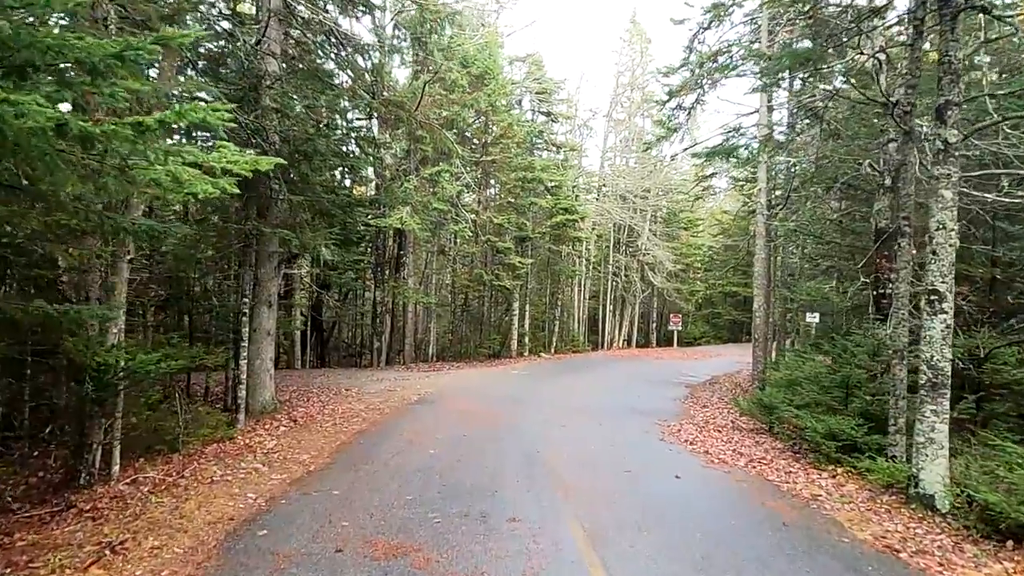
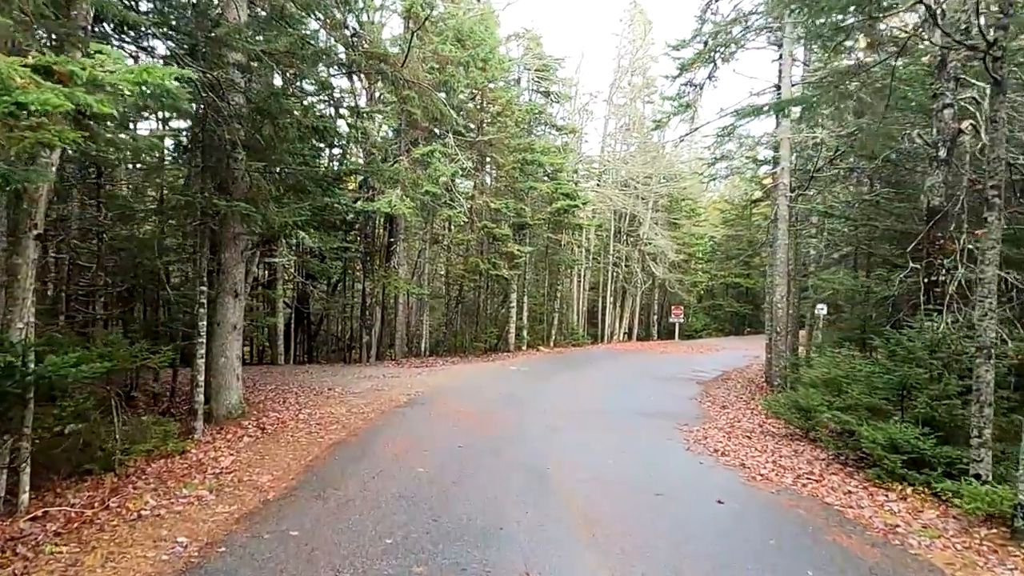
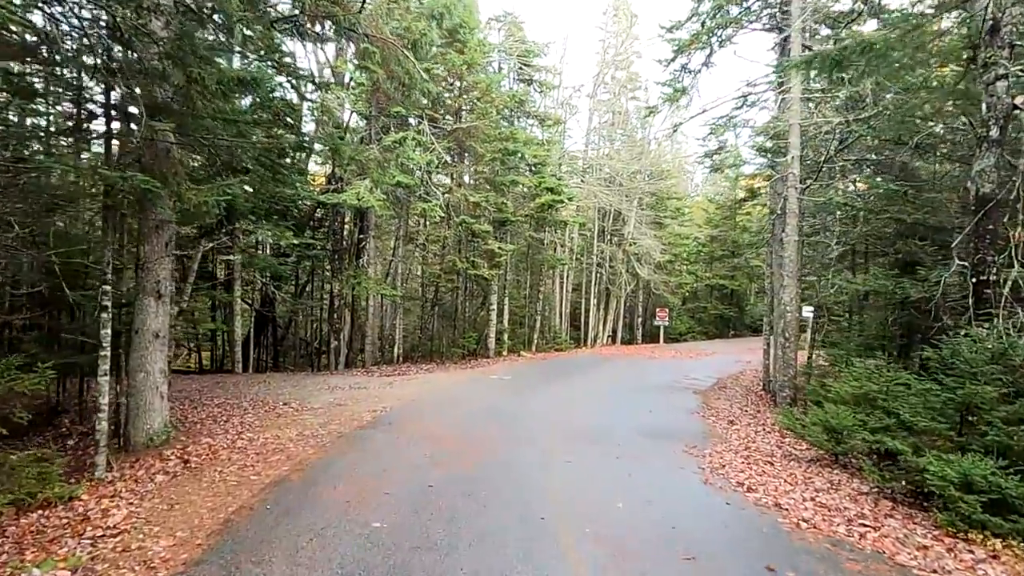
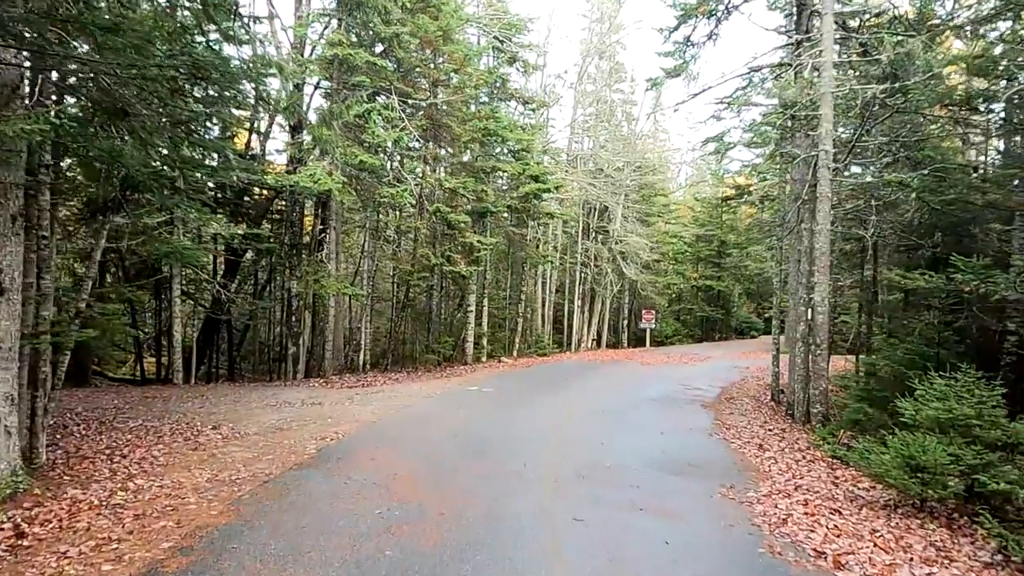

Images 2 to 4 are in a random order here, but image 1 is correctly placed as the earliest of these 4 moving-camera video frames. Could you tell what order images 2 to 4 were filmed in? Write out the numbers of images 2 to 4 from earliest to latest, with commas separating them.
2, 3, 4
